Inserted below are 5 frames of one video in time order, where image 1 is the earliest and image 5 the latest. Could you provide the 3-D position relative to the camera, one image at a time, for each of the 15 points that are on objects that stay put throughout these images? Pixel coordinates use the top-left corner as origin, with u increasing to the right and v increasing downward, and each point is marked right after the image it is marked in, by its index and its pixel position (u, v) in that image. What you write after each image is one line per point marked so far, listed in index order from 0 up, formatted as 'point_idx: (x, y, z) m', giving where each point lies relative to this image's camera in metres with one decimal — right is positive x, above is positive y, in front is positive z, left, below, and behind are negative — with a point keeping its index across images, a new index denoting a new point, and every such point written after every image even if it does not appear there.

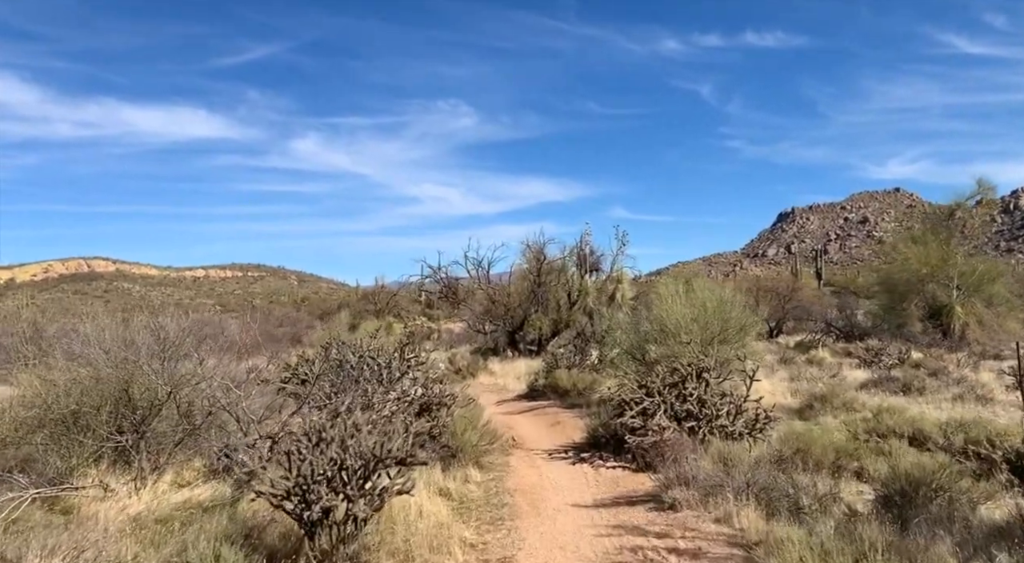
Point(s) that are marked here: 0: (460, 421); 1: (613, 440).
0: (-0.7, -1.9, +11.1) m
1: (+1.5, -2.3, +12.1) m
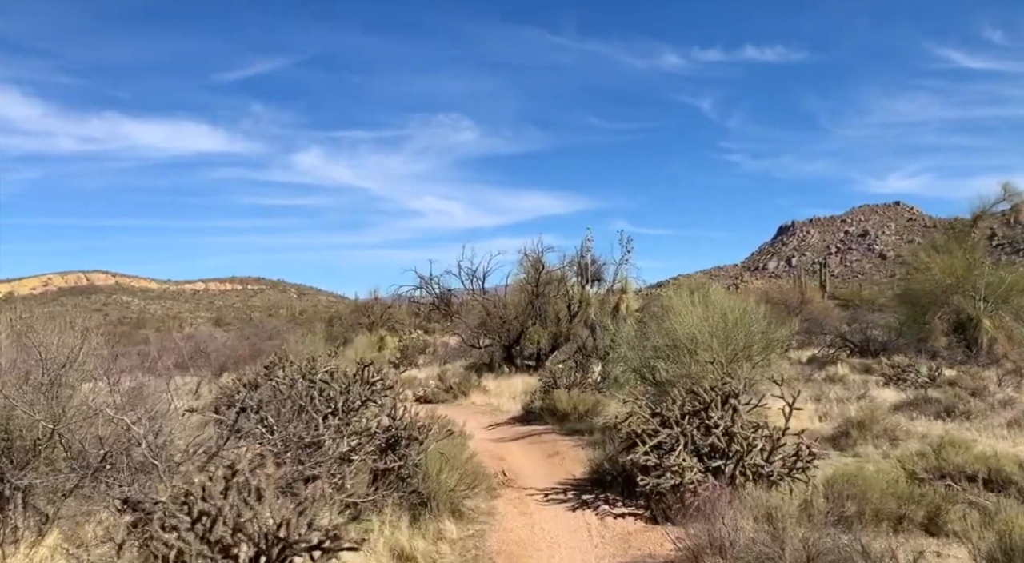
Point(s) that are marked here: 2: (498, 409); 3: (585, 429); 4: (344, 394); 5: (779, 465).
0: (-0.8, -2.0, +9.2) m
1: (+1.3, -2.4, +10.1) m
2: (-0.3, -3.0, +19.3) m
3: (+1.3, -2.5, +14.2) m
4: (-1.8, -1.2, +8.8) m
5: (+2.9, -2.0, +8.9) m
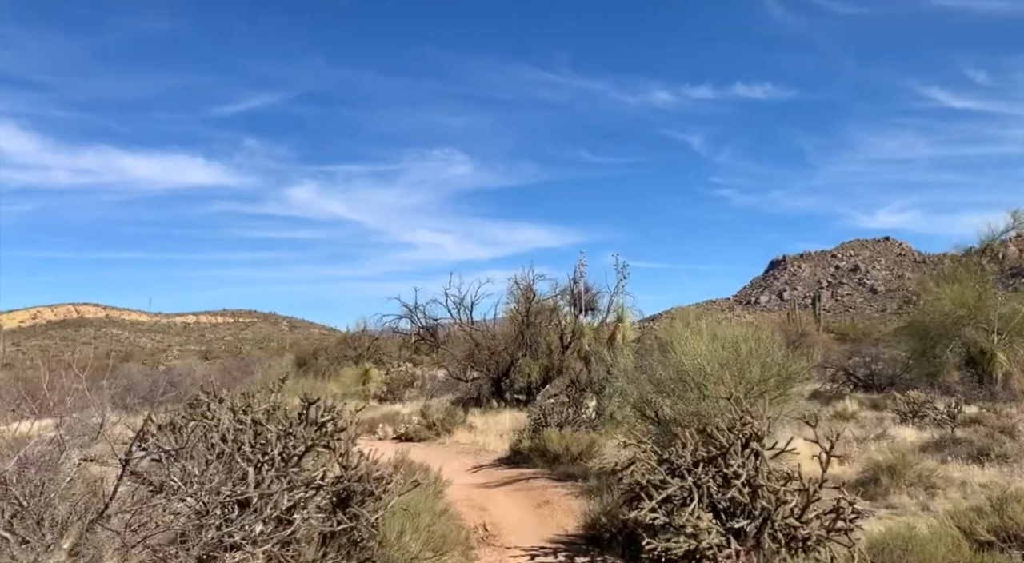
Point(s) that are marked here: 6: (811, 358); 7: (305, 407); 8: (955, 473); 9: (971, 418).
0: (-1.0, -2.1, +7.5) m
1: (+1.1, -2.6, +8.5) m
2: (-0.6, -3.6, +17.6) m
3: (+1.0, -2.9, +12.6) m
4: (-2.0, -1.4, +7.2) m
5: (+2.7, -2.2, +7.4) m
6: (+5.0, -1.3, +13.7) m
7: (-1.9, -1.2, +7.6) m
8: (+6.4, -2.8, +12.0) m
9: (+10.6, -3.1, +19.0) m
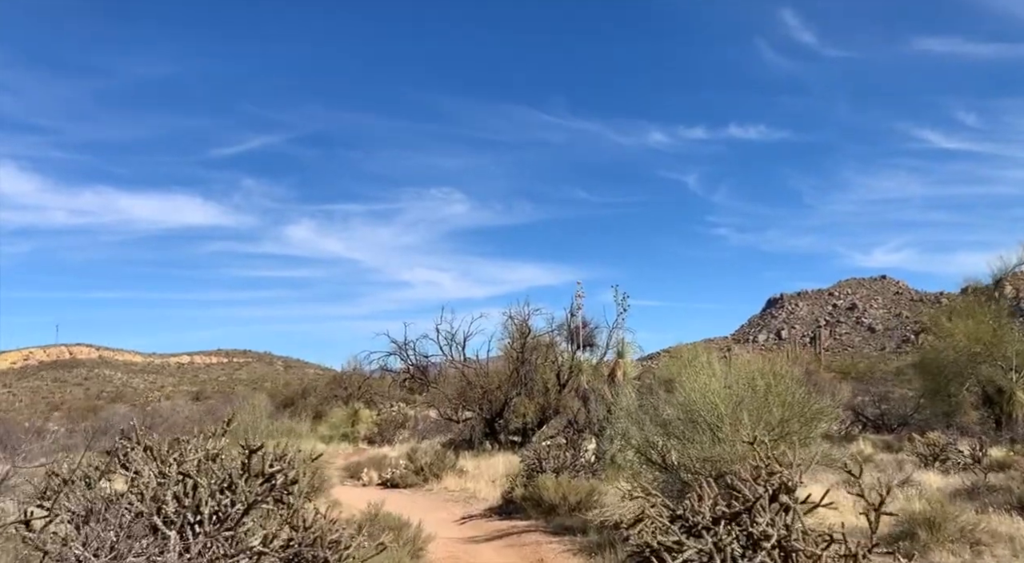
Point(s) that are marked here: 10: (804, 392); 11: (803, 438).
0: (-1.2, -2.3, +6.2) m
1: (+1.0, -2.8, +7.2) m
2: (-0.8, -4.2, +16.3) m
3: (+0.9, -3.3, +11.2) m
4: (-2.1, -1.5, +5.9) m
5: (+2.6, -2.3, +6.1) m
6: (+4.8, -1.7, +12.5) m
7: (-2.0, -1.3, +6.3) m
8: (+6.3, -3.1, +10.6) m
9: (+10.4, -3.8, +17.7) m
10: (+4.0, -1.5, +11.5) m
11: (+3.9, -2.1, +11.2) m
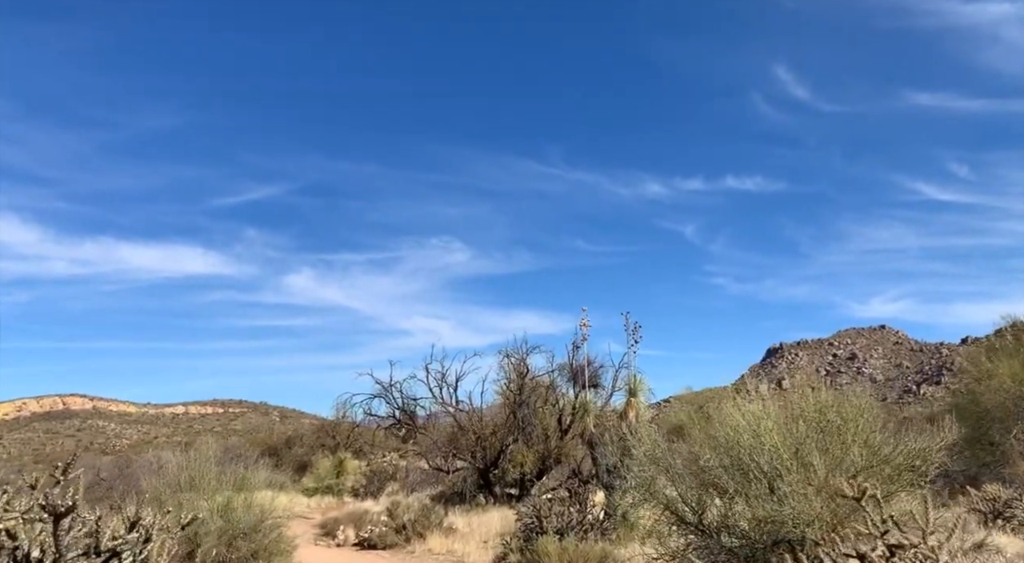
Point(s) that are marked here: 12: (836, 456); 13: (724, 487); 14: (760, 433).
0: (-1.2, -2.1, +3.8) m
1: (+0.9, -2.7, +4.7) m
2: (-0.8, -4.6, +13.6) m
3: (+0.8, -3.4, +8.7) m
4: (-2.2, -1.3, +3.5) m
5: (+2.5, -2.1, +3.6) m
6: (+4.7, -1.9, +10.0) m
7: (-2.1, -1.1, +3.9) m
8: (+6.2, -3.2, +8.1) m
9: (+10.3, -4.3, +15.1) m
10: (+3.9, -1.6, +9.1) m
11: (+3.8, -2.2, +8.7) m
12: (+3.1, -1.8, +8.4) m
13: (+2.1, -2.1, +8.5) m
14: (+2.4, -1.5, +8.4) m
